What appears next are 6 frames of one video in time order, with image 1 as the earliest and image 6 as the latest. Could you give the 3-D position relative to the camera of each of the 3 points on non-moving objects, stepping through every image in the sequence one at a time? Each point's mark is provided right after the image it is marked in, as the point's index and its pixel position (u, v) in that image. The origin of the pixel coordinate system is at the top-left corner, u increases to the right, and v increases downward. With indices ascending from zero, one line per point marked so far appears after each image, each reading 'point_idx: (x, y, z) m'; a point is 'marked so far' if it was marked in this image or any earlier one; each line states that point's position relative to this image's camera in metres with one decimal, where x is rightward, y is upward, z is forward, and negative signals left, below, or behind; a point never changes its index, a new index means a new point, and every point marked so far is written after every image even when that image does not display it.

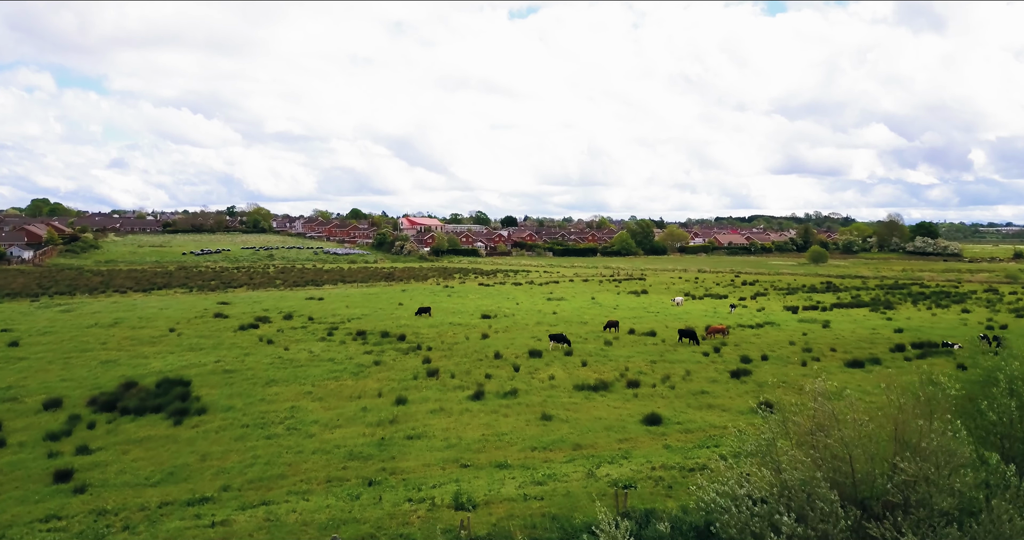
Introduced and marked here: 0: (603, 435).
0: (+2.2, -4.0, +18.0) m
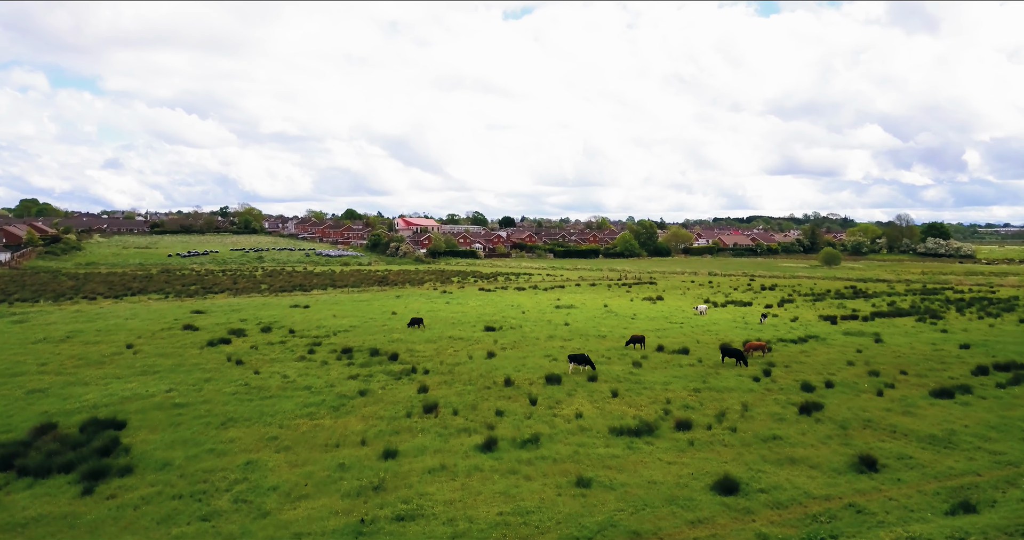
0: (+2.7, -4.3, +13.1) m
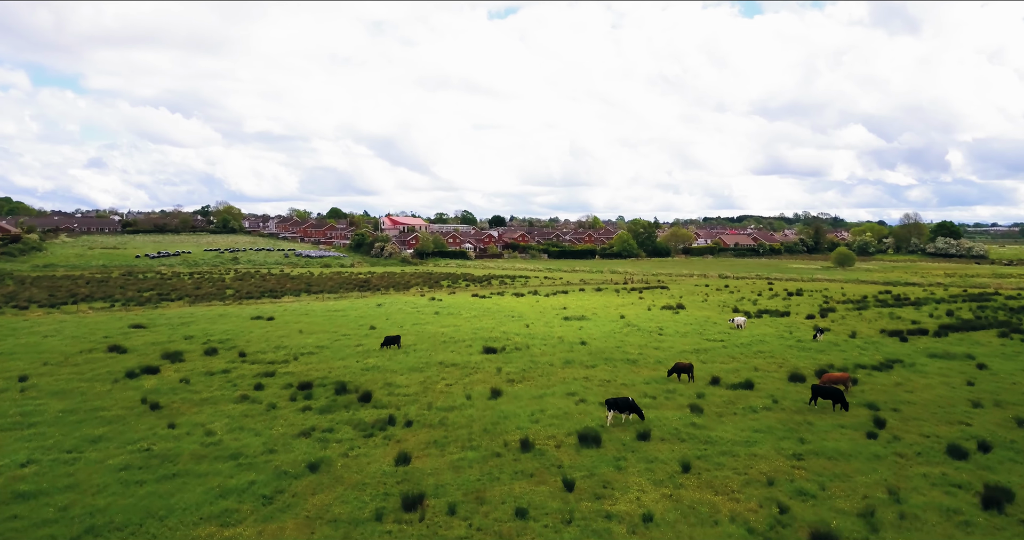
0: (+3.3, -4.6, +5.8) m
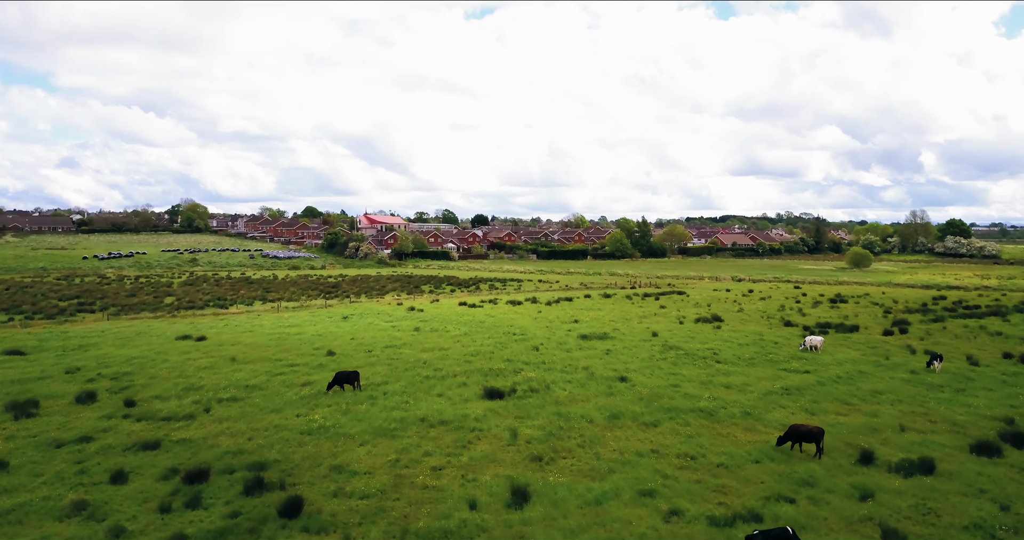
0: (+4.4, -4.7, -3.4) m
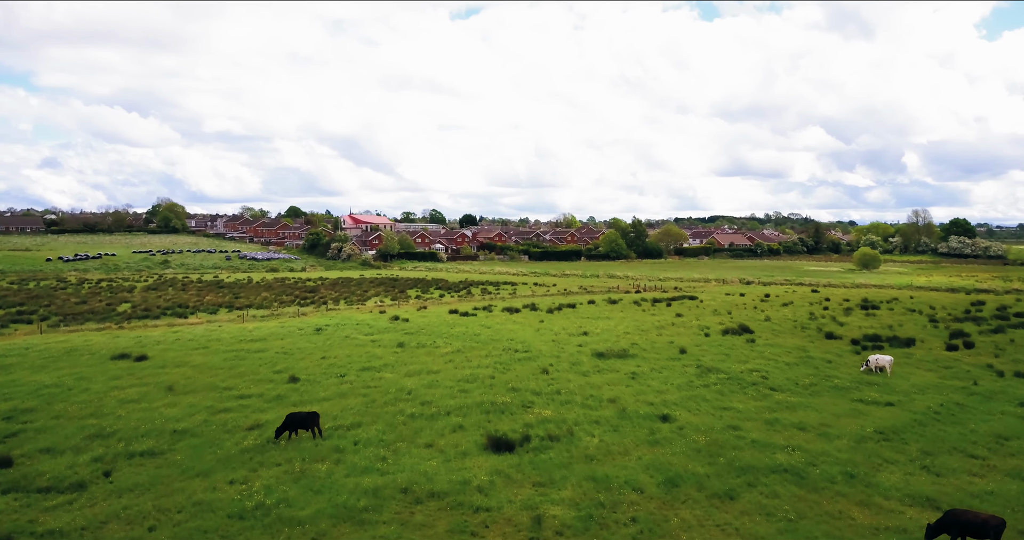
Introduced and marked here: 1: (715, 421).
0: (+5.1, -4.9, -8.6) m
1: (+4.9, -3.6, +18.0) m
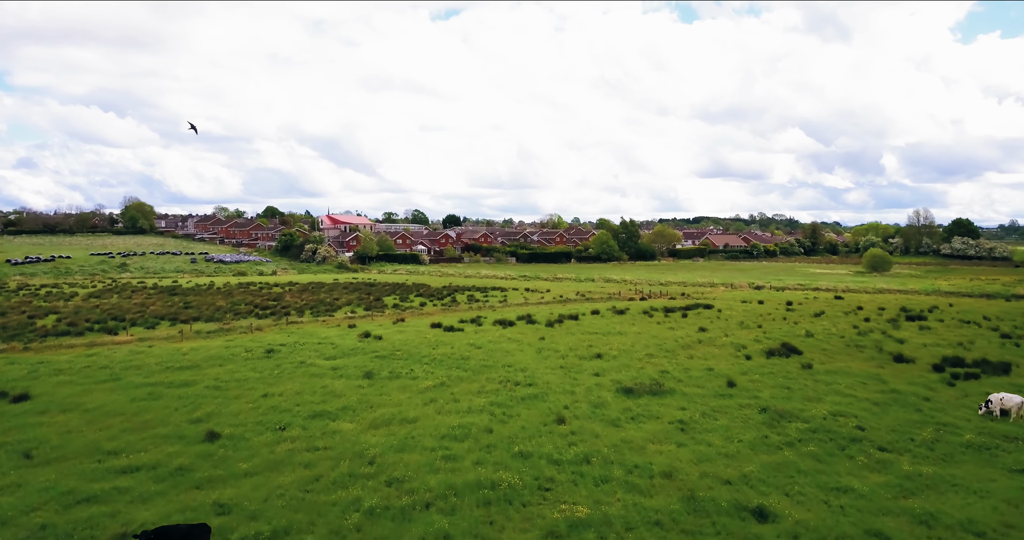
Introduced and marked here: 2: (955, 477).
0: (+5.9, -5.1, -15.0) m
1: (+5.1, -3.8, +11.7) m
2: (+8.1, -3.7, +13.8) m
